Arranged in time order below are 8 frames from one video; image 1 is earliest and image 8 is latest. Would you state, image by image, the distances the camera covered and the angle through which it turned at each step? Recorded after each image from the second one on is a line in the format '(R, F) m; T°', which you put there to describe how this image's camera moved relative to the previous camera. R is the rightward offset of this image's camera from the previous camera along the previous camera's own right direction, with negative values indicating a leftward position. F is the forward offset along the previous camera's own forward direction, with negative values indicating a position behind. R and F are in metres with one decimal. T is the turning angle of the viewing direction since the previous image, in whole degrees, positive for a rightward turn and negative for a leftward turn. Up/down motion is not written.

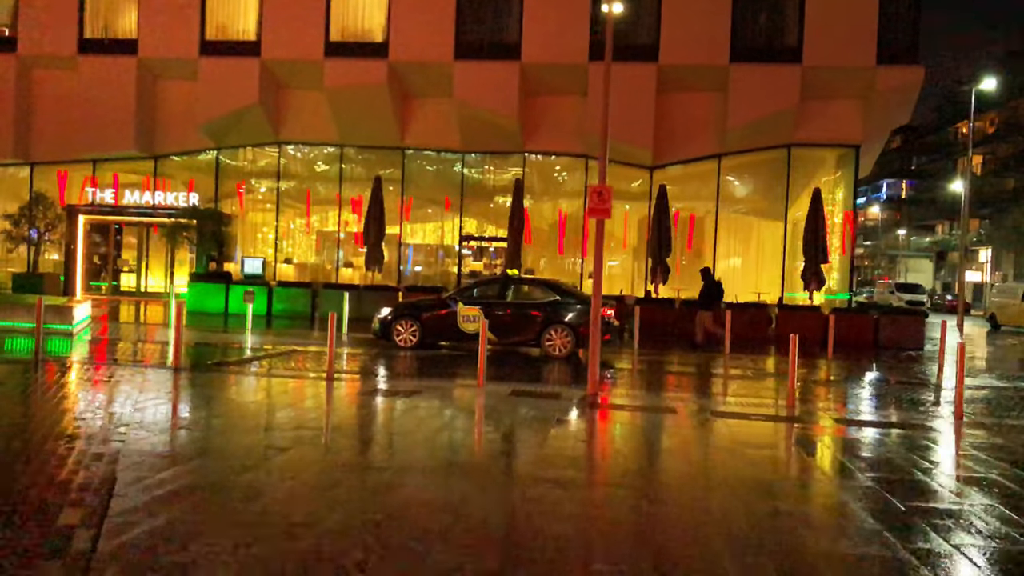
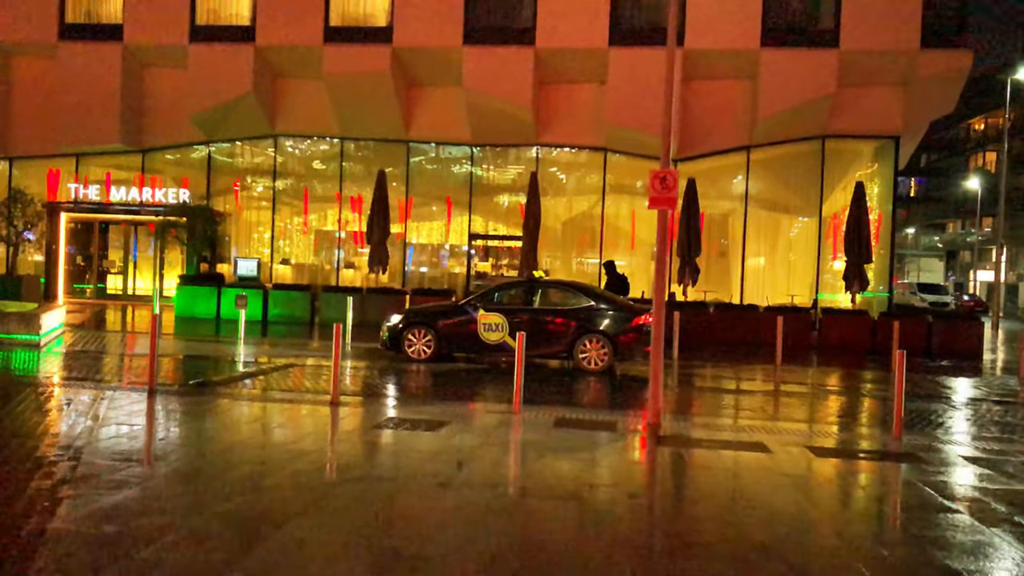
(-0.4, +1.8) m; 0°
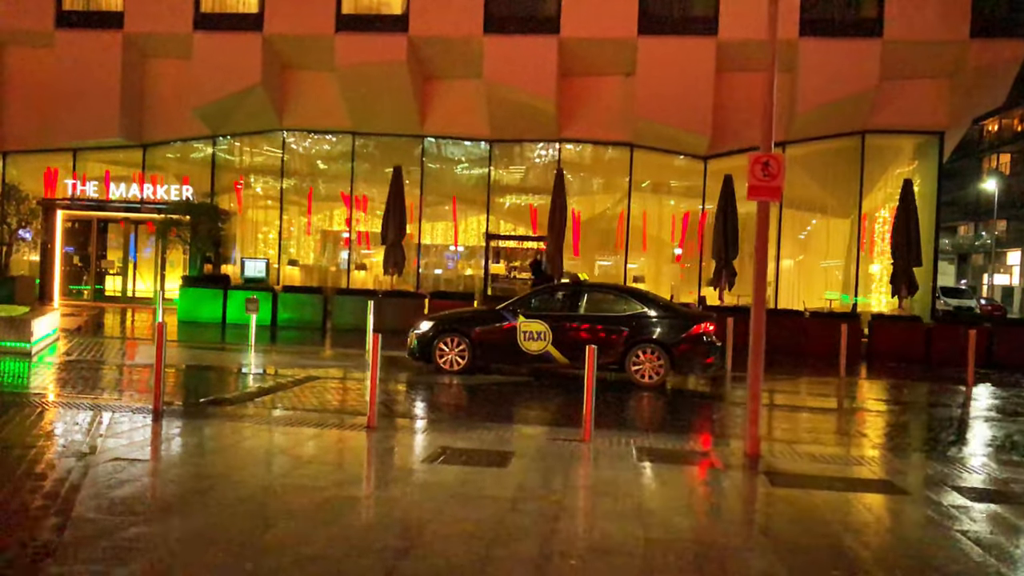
(-0.6, +1.3) m; 0°
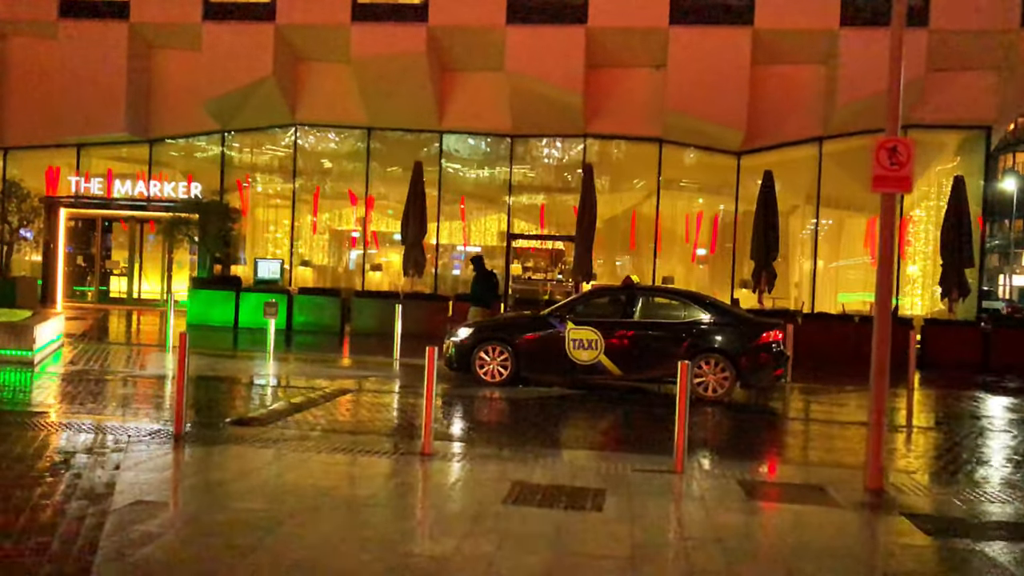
(-0.6, +1.0) m; 0°
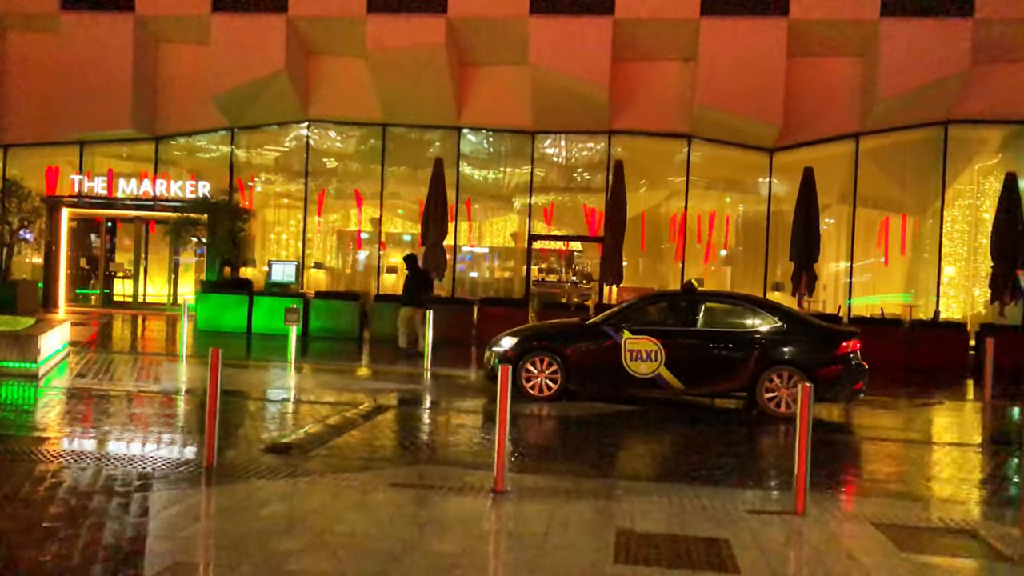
(-0.6, +0.9) m; 0°
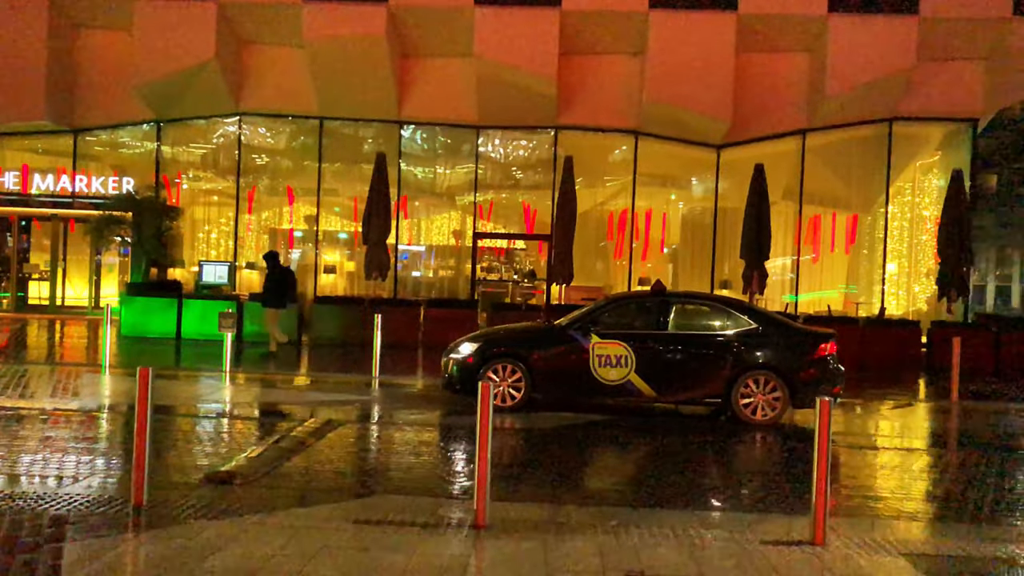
(-0.3, +0.7) m; +4°
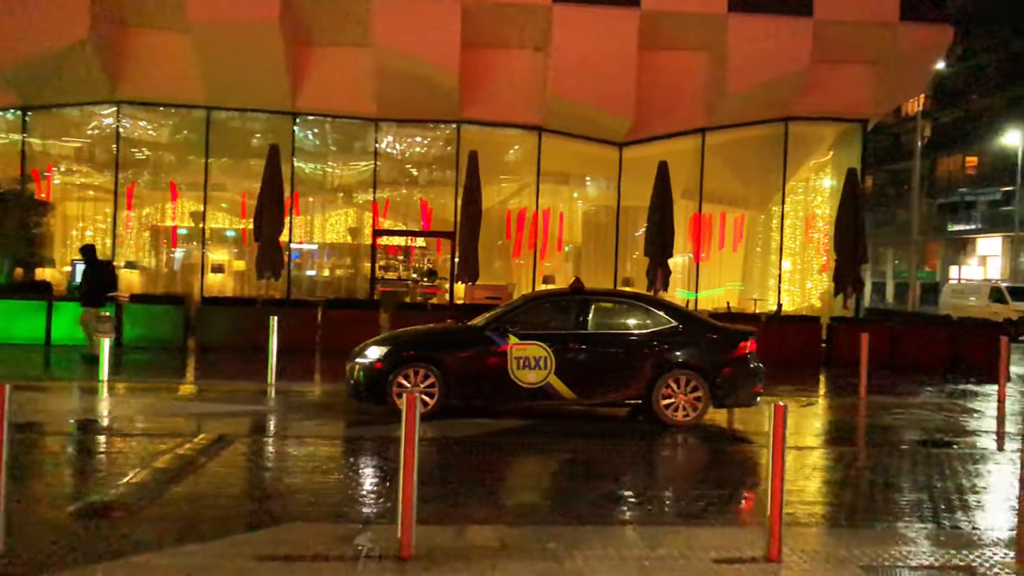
(-0.2, +0.6) m; +7°
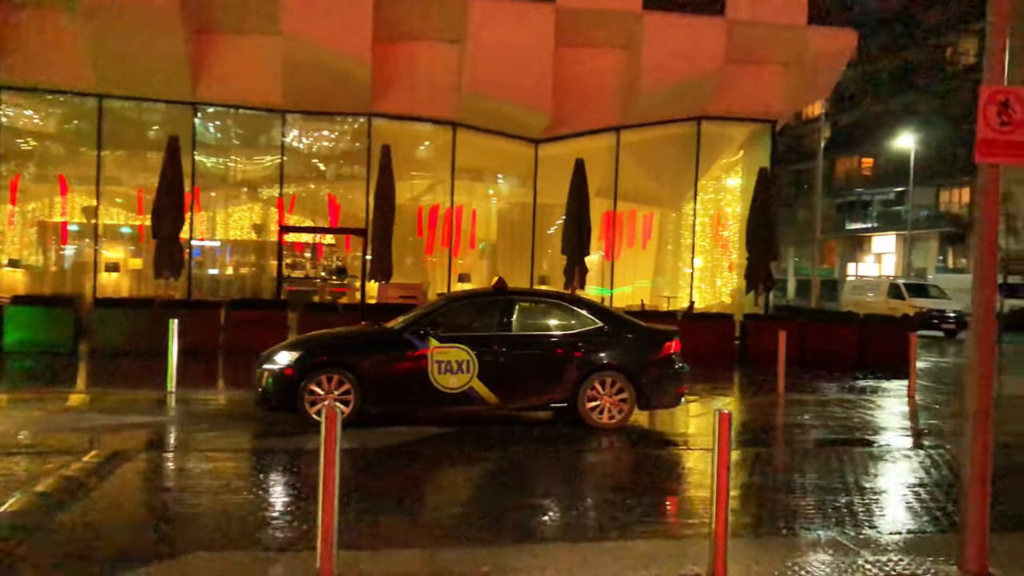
(-0.1, +0.4) m; +6°
